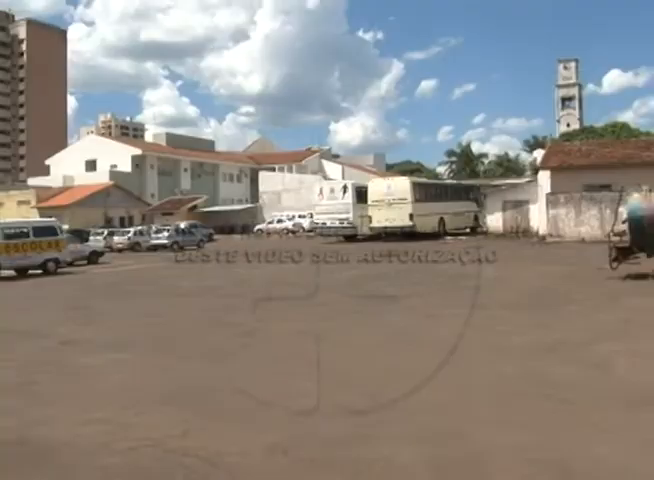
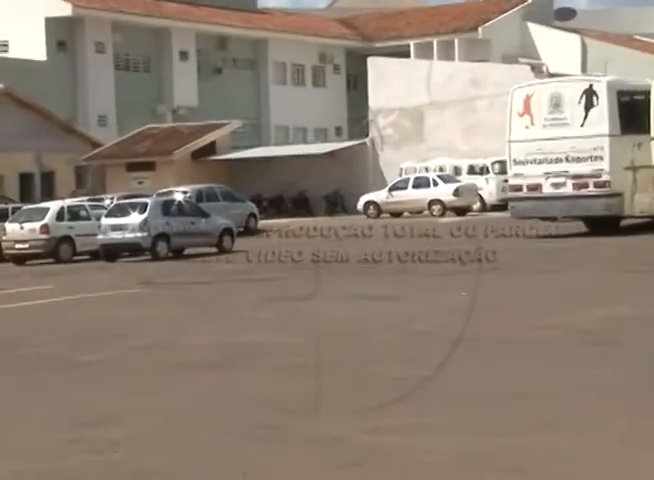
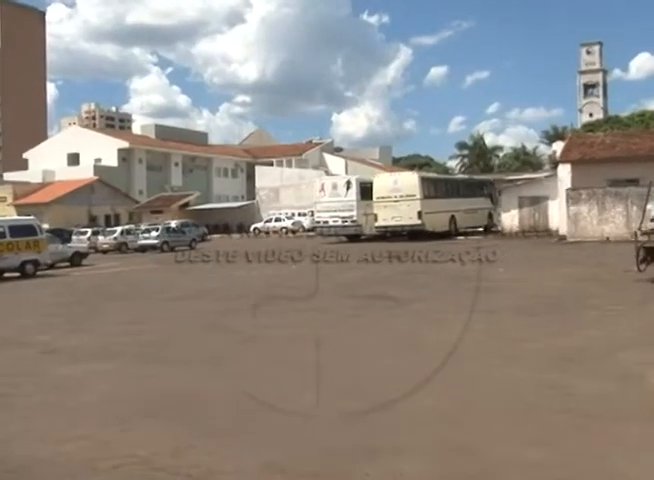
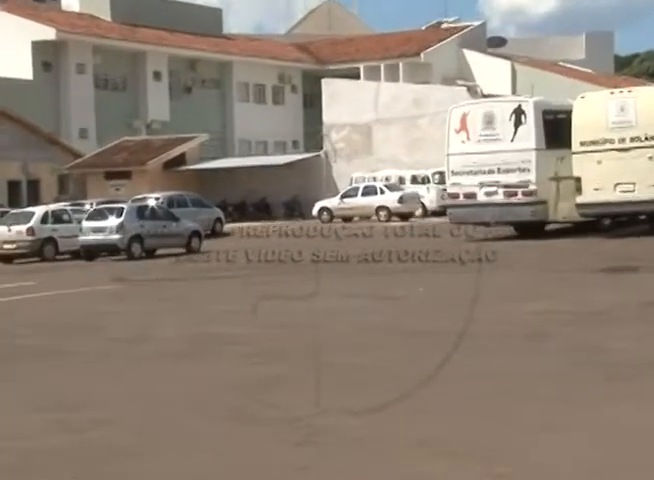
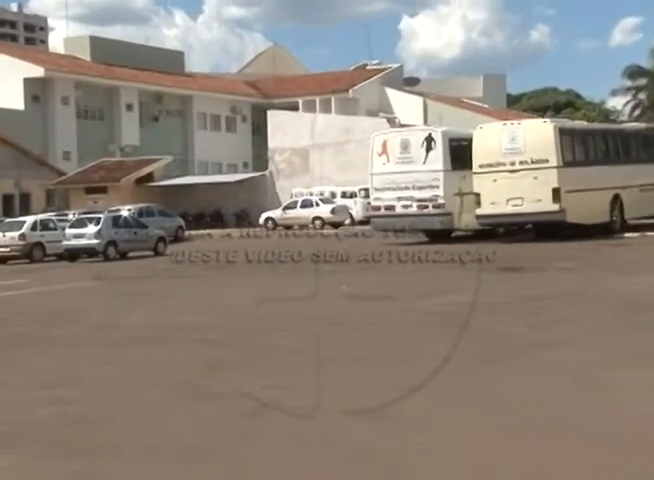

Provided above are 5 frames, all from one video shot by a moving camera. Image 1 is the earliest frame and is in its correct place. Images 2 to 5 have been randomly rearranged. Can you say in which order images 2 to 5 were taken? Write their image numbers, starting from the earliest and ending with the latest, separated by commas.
3, 5, 4, 2
